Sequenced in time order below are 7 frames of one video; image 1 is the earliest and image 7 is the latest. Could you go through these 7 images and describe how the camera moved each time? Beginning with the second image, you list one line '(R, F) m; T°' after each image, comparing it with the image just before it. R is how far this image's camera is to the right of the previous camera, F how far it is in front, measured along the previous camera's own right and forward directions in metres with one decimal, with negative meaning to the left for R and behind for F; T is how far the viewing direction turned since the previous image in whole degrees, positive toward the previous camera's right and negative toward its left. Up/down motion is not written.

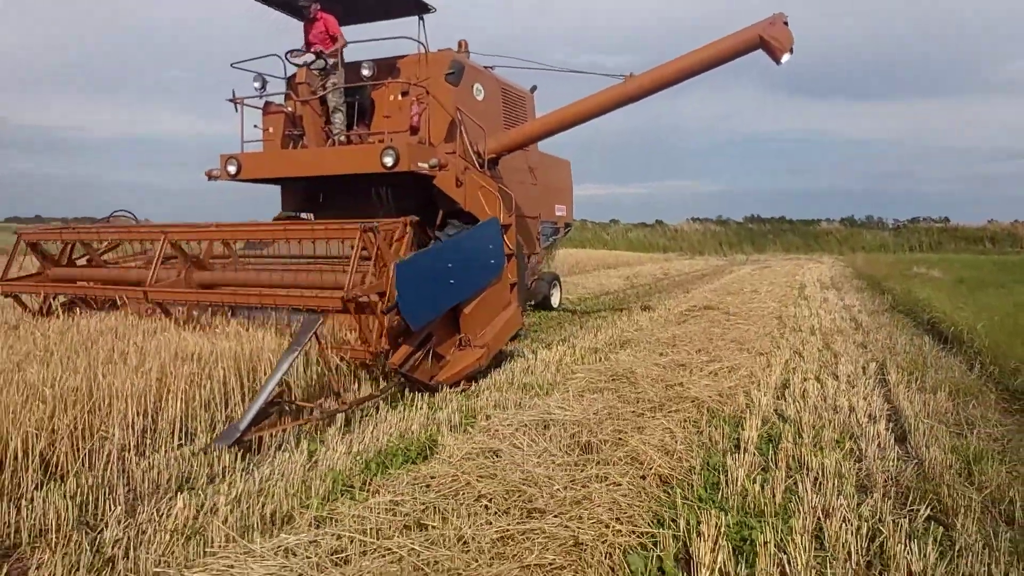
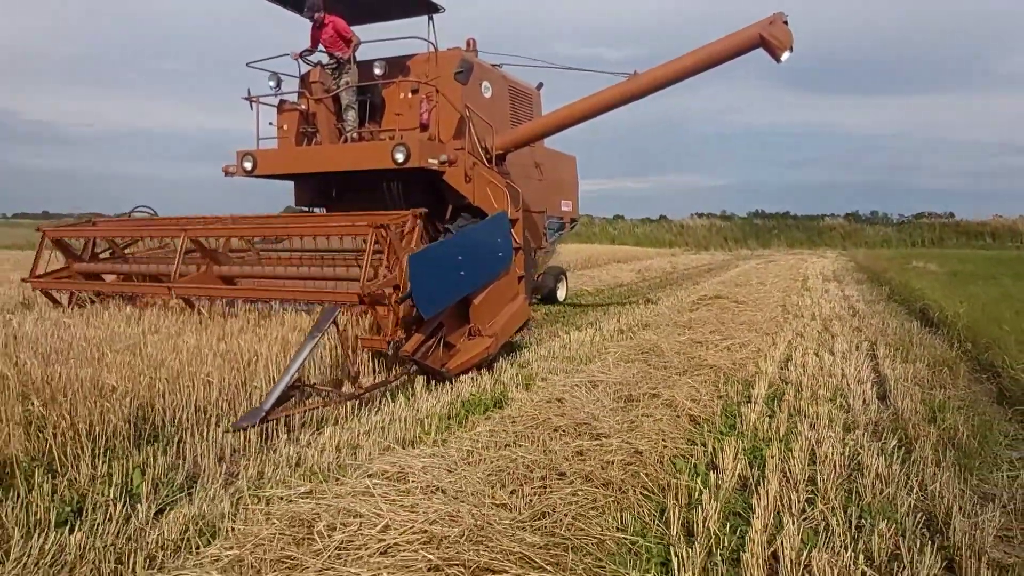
(-0.3, -0.8) m; 0°
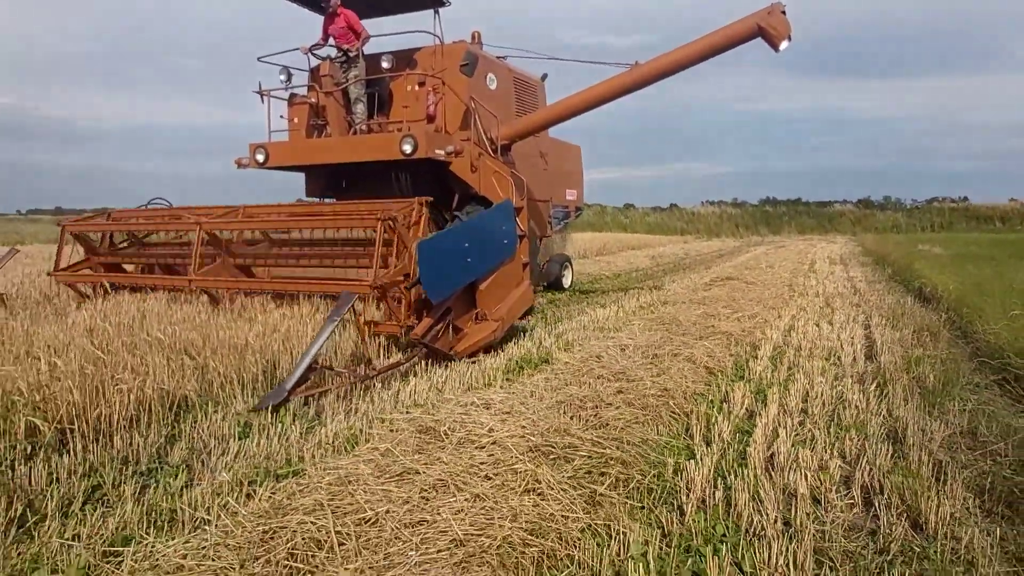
(-0.2, -0.7) m; -1°
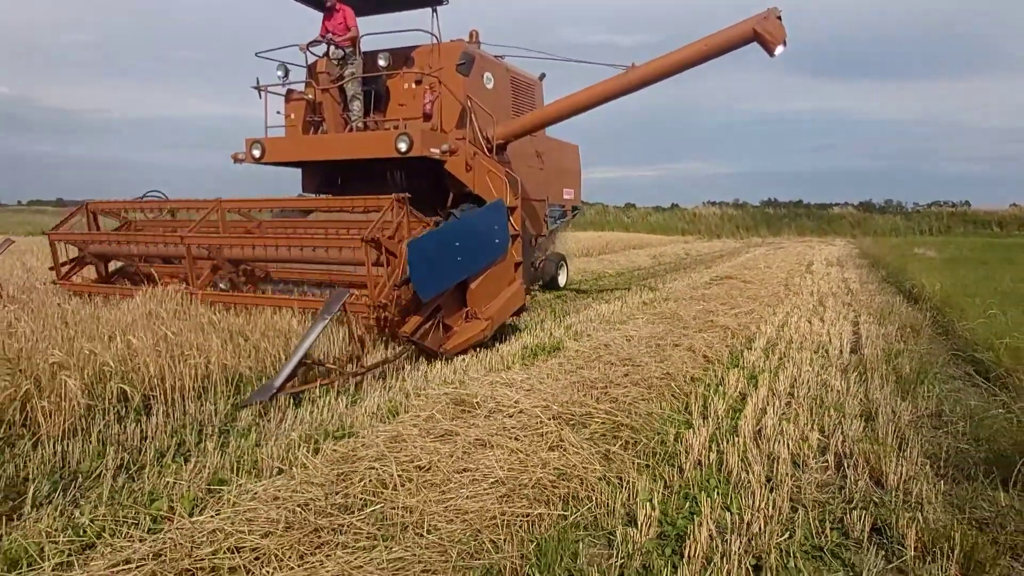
(+0.3, +0.3) m; 0°
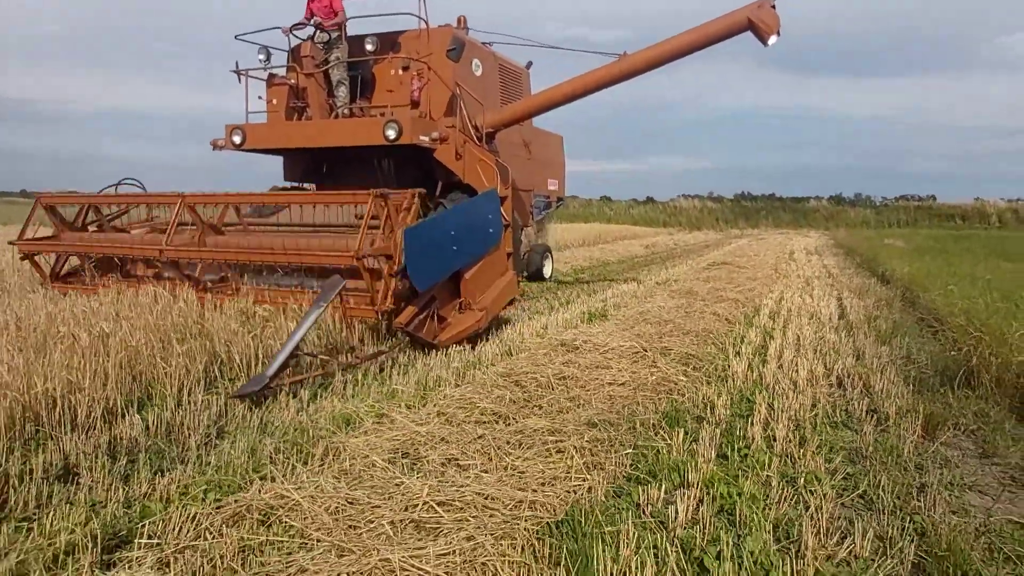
(-1.1, -1.7) m; +2°
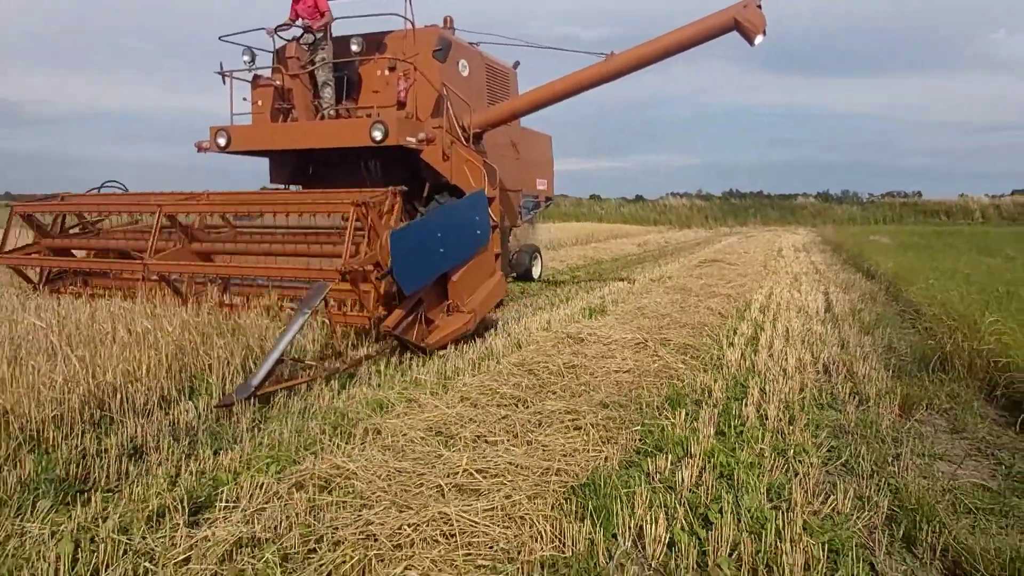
(+1.0, +2.3) m; 0°
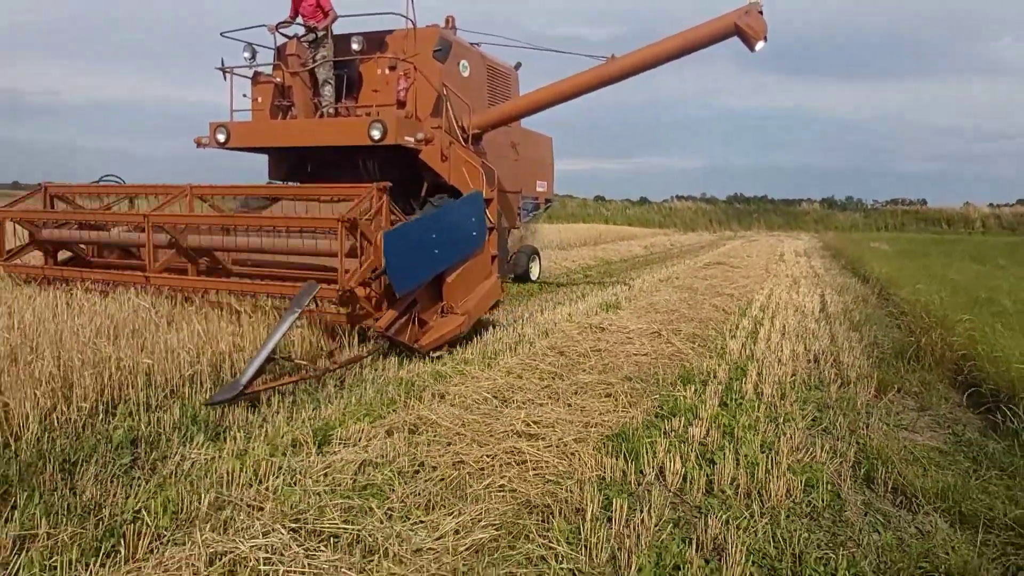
(-0.4, -1.0) m; 0°
